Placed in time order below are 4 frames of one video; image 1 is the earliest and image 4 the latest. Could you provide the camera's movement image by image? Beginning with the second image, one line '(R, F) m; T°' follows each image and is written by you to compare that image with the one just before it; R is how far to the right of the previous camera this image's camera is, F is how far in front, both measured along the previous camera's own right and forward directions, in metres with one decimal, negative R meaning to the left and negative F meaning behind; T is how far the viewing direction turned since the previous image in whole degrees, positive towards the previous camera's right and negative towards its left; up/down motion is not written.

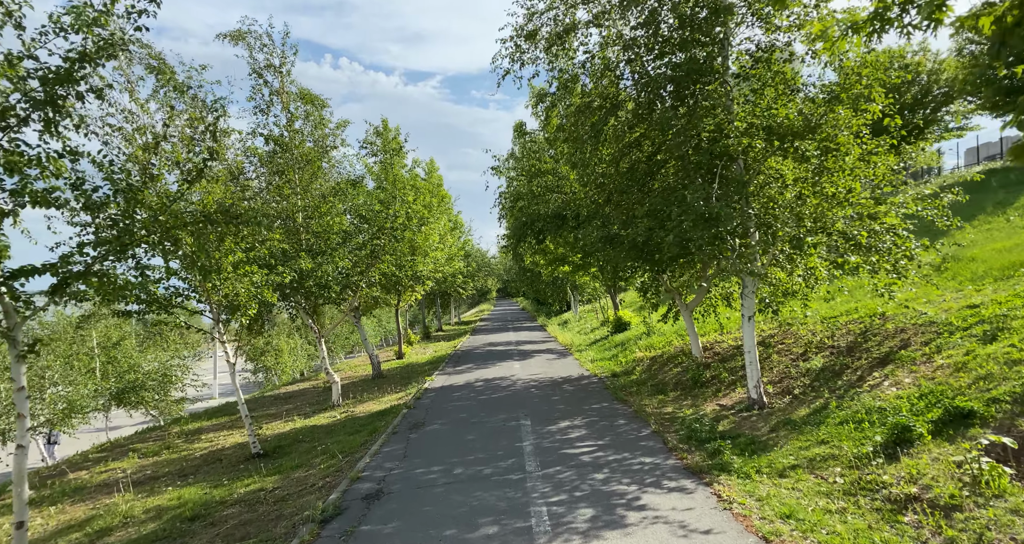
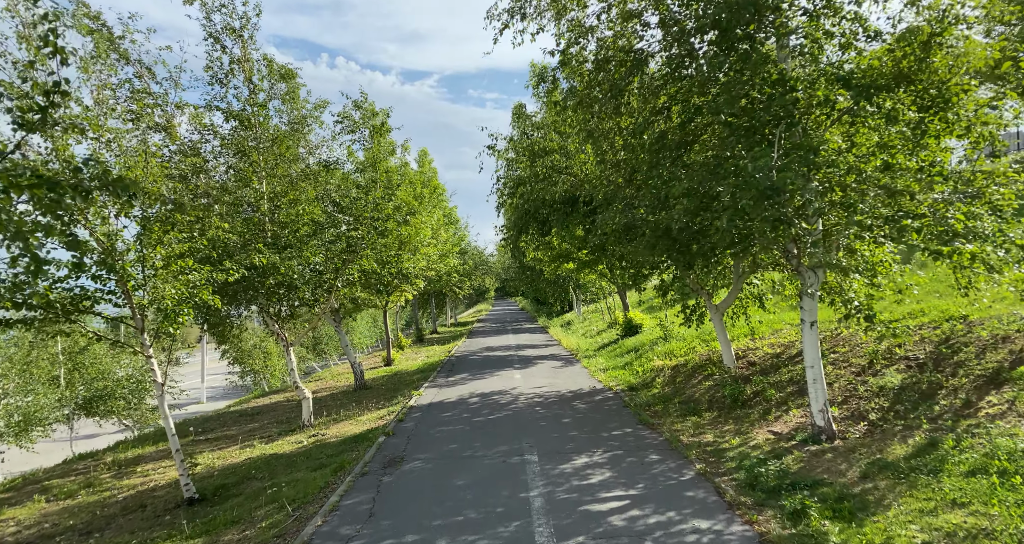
(0.0, +2.0) m; 0°
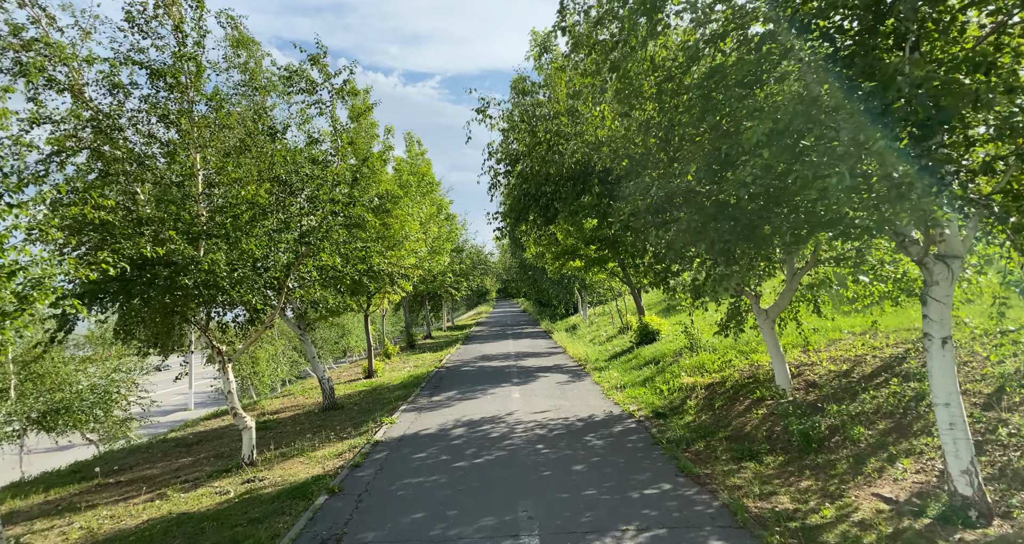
(+0.1, +2.5) m; 0°
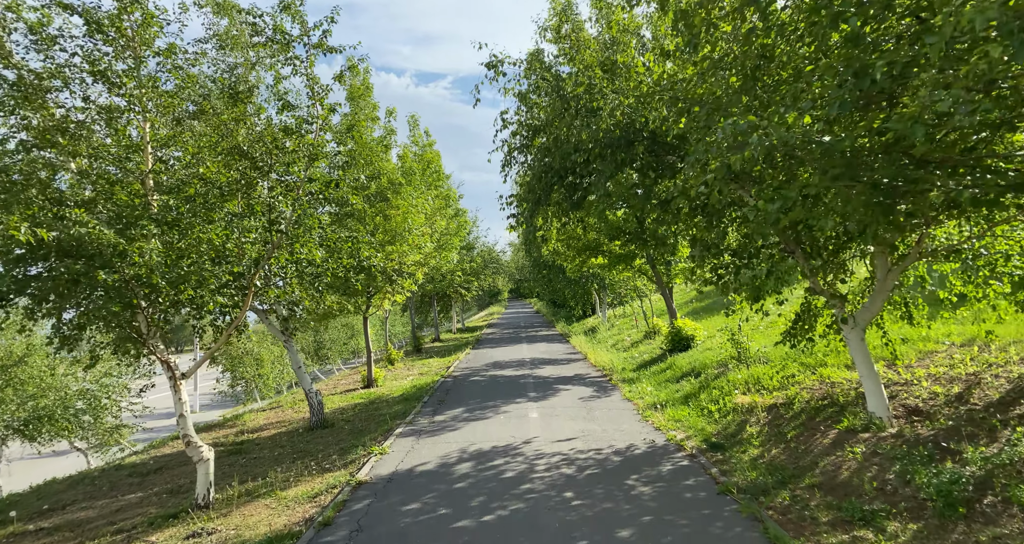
(-0.1, +1.9) m; -1°
